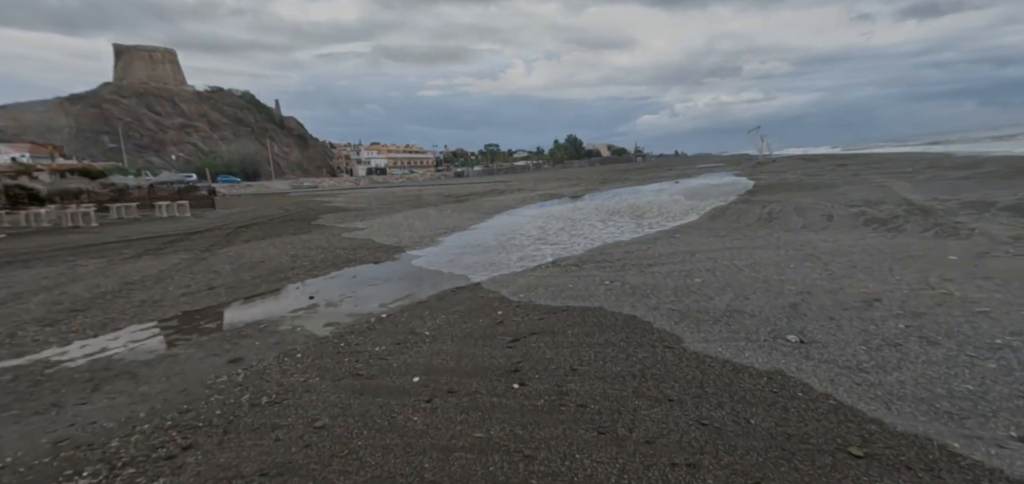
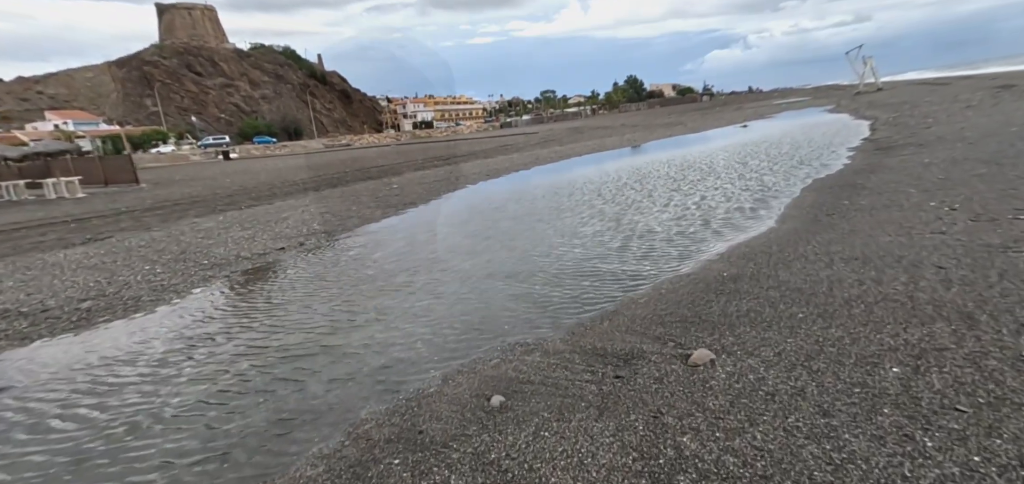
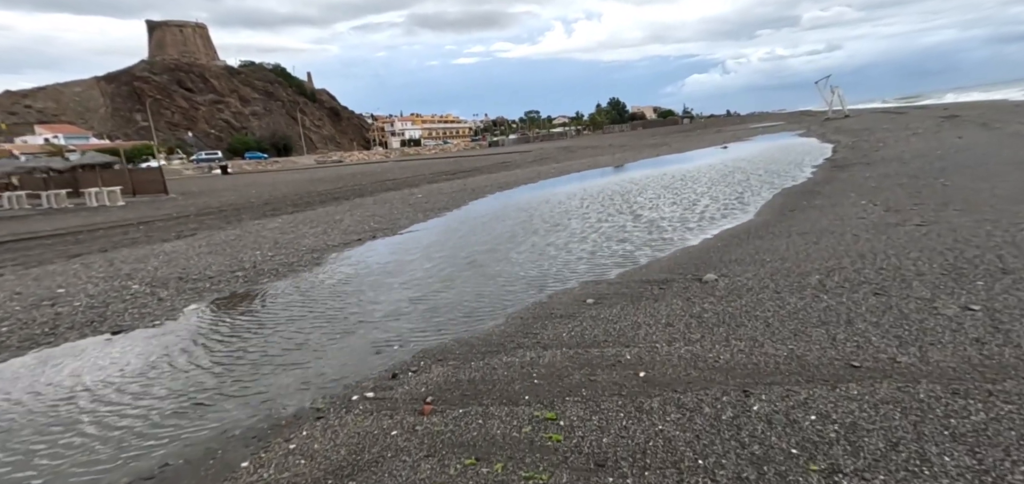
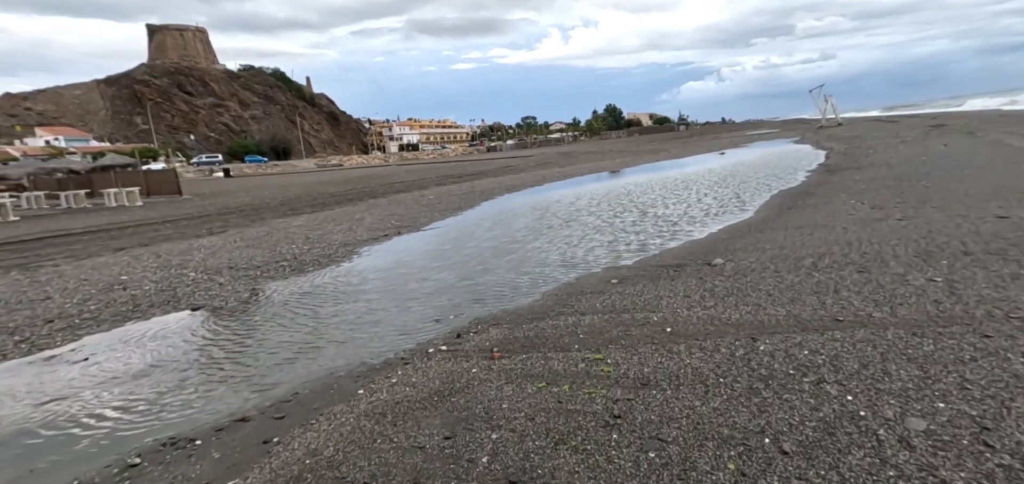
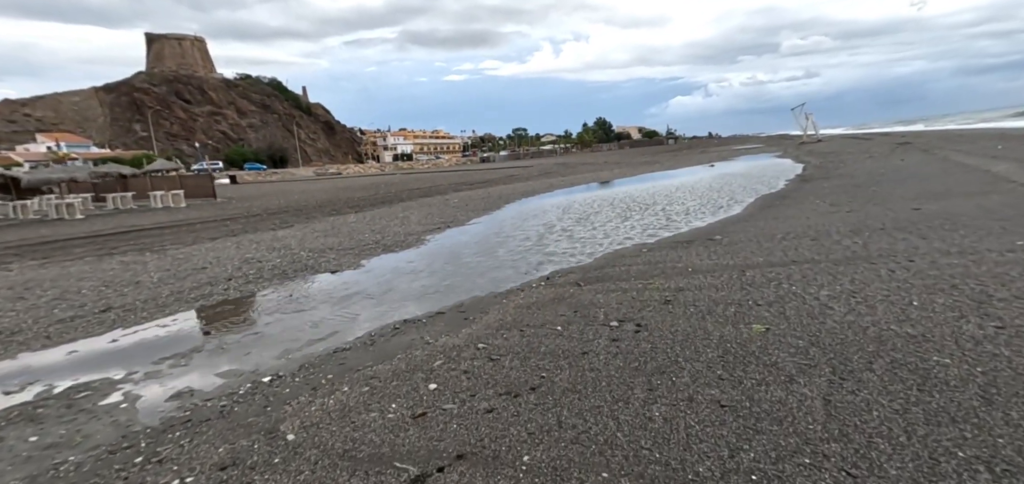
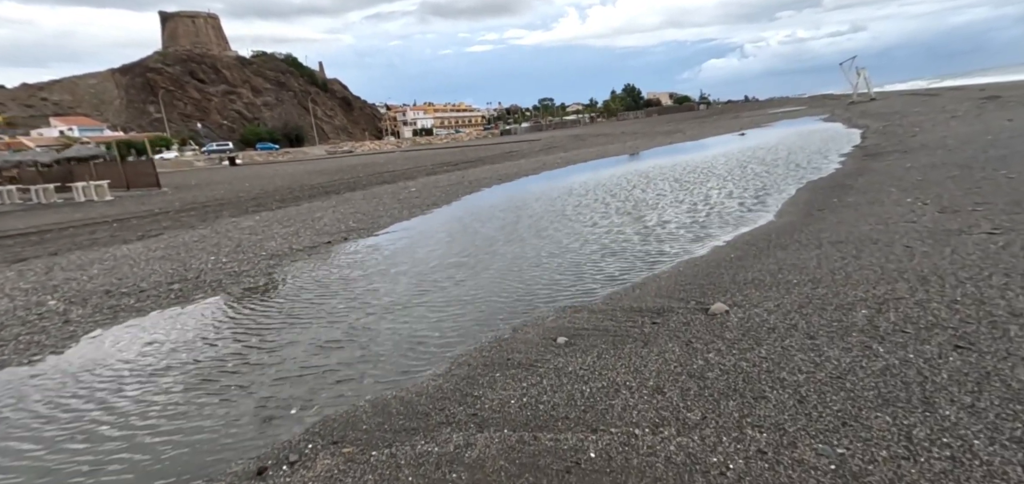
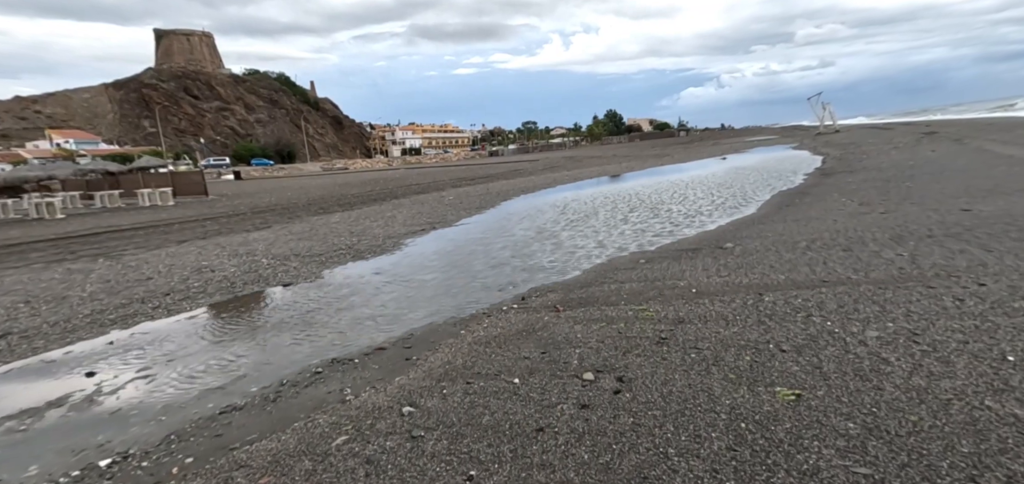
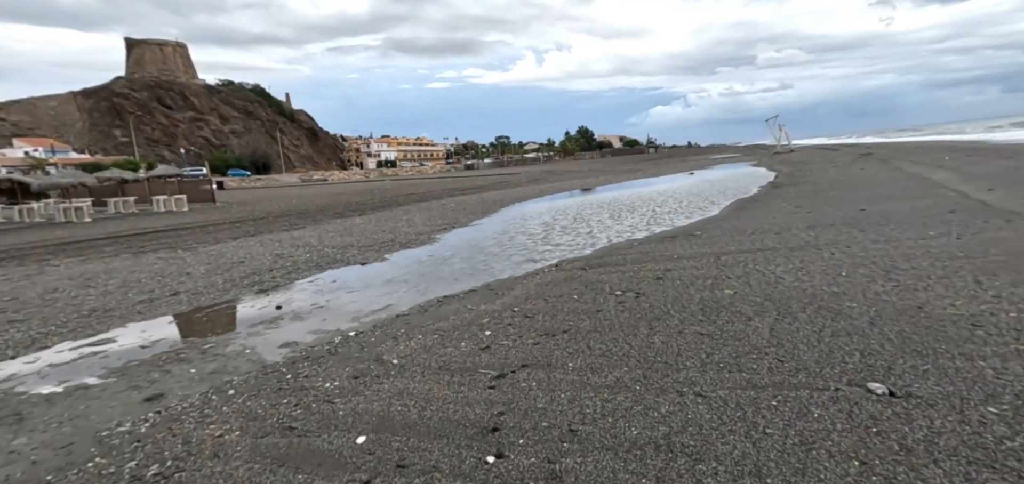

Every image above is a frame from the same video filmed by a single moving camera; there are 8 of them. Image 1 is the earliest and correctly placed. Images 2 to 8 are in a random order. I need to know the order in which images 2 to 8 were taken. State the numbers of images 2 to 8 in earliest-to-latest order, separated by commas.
8, 5, 7, 4, 3, 6, 2
